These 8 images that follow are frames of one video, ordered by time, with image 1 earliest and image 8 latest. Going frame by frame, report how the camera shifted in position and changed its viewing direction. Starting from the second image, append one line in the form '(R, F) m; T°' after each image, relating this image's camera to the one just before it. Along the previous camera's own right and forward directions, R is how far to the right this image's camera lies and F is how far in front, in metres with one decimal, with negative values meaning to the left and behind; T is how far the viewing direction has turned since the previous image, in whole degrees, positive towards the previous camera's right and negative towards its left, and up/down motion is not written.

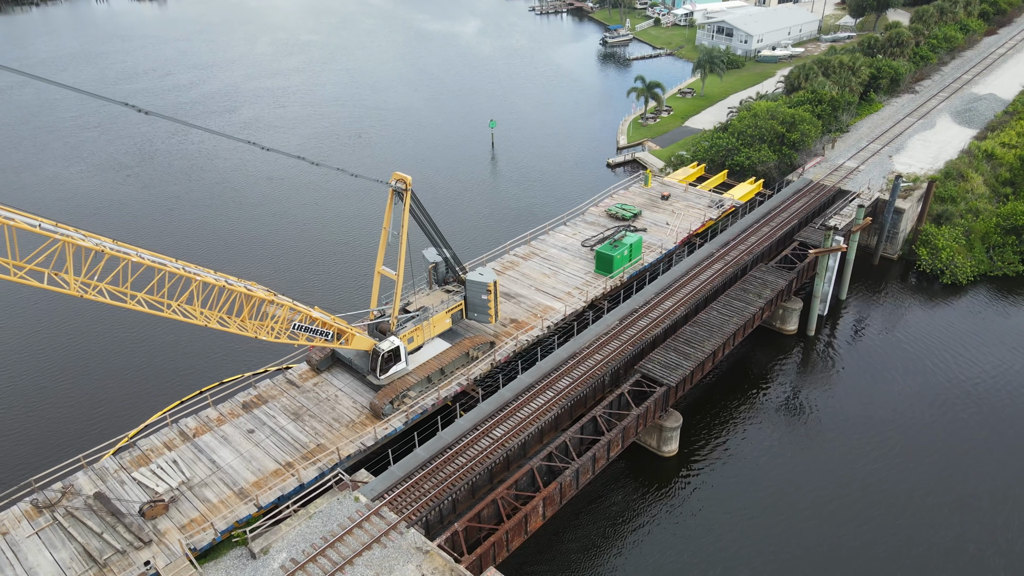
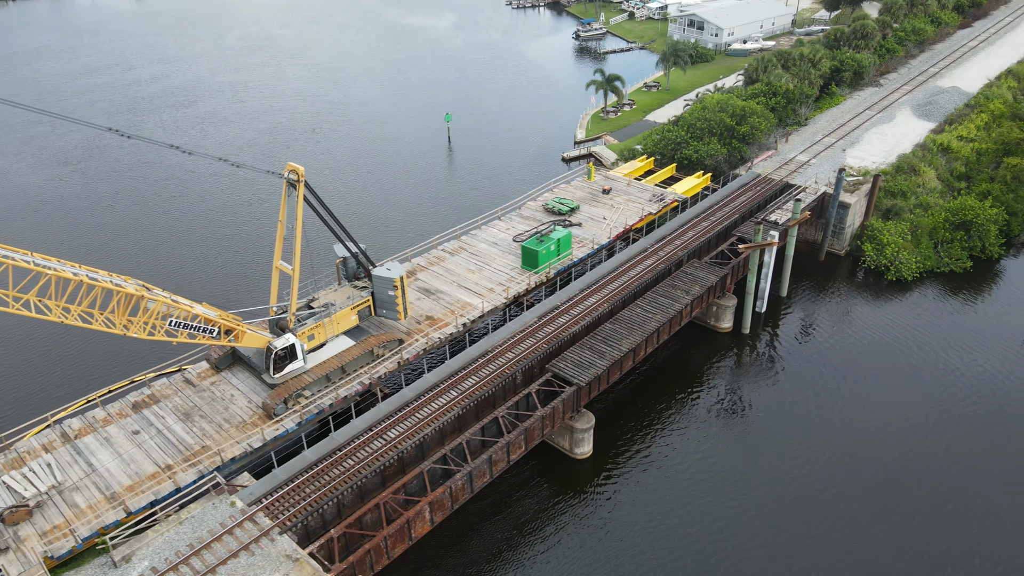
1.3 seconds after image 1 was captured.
(+5.1, +1.5) m; 0°
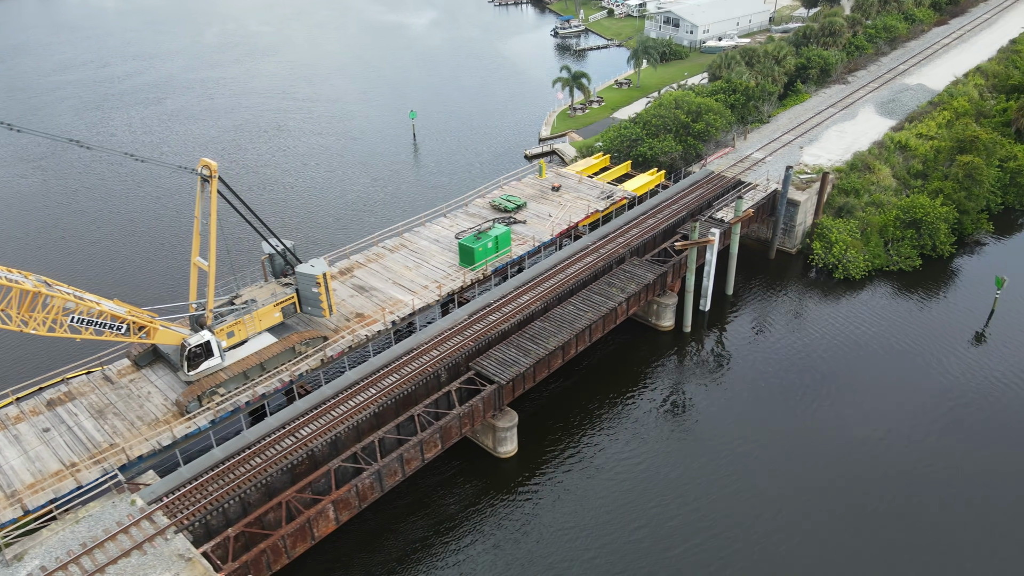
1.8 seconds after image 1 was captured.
(+4.2, +0.4) m; 0°
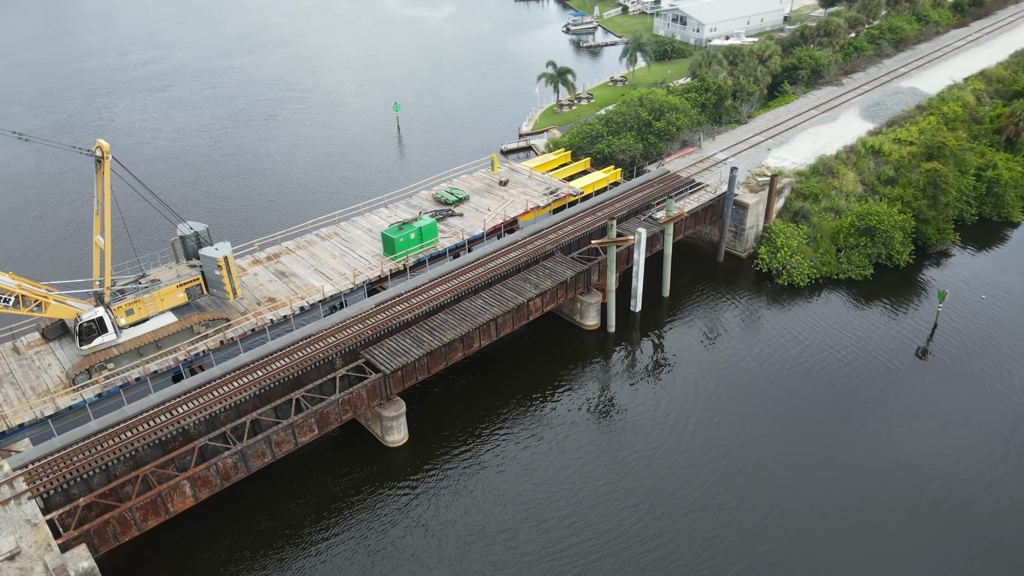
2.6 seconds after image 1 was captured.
(+8.4, +0.4) m; -4°
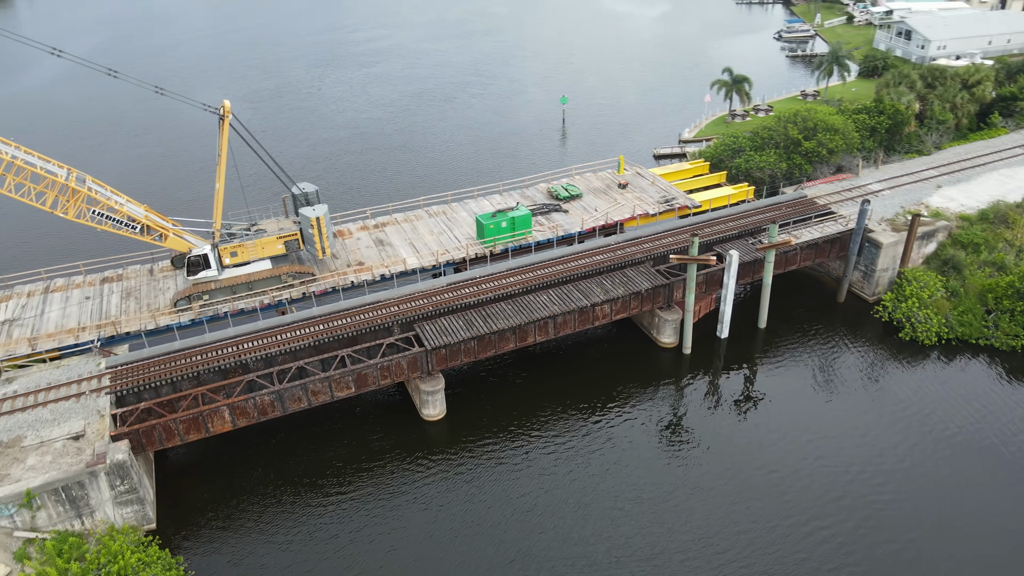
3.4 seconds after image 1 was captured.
(+8.4, +1.2) m; -16°
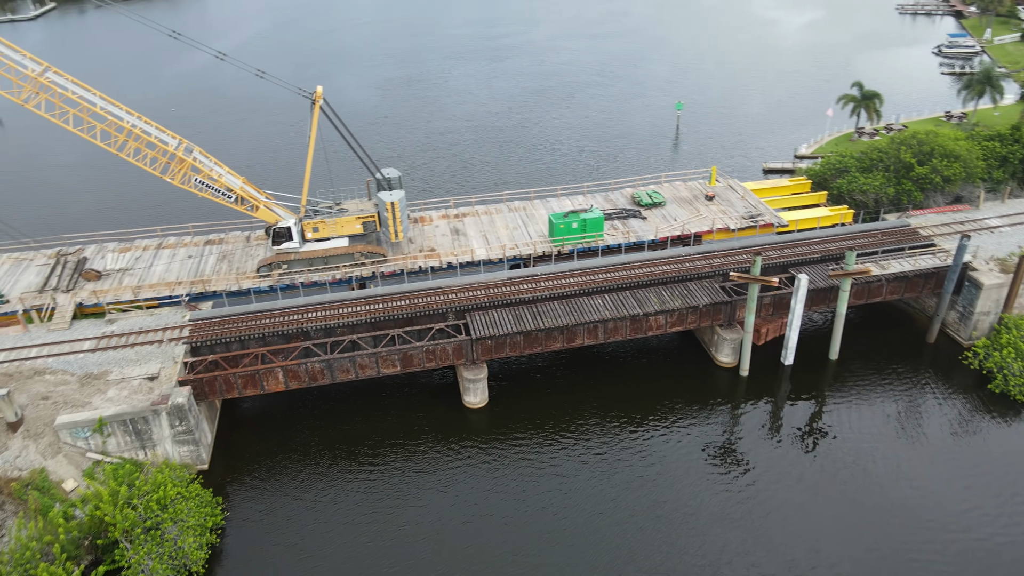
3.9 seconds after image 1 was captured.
(+4.7, -0.1) m; -10°
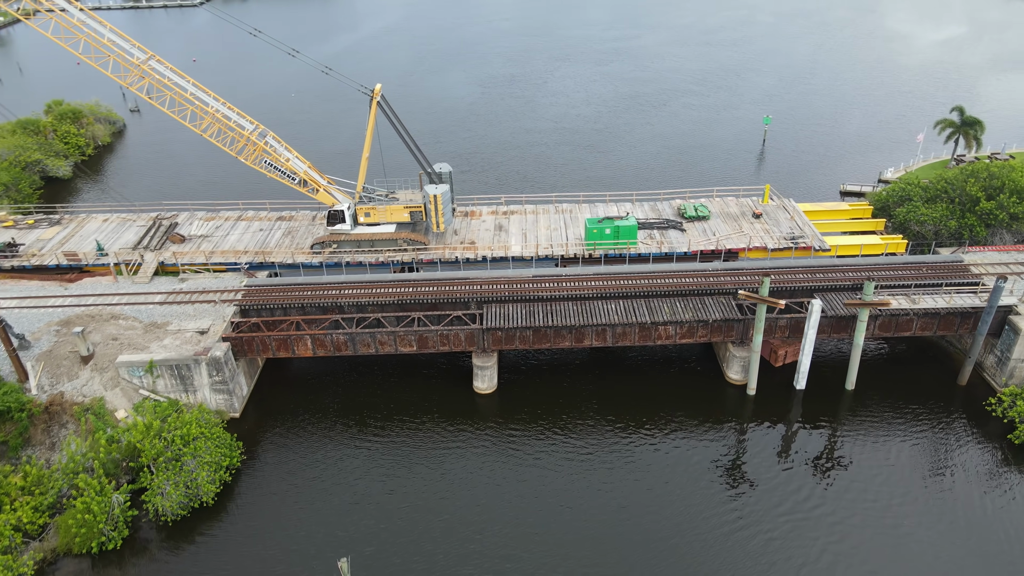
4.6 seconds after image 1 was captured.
(+6.6, -1.8) m; -10°
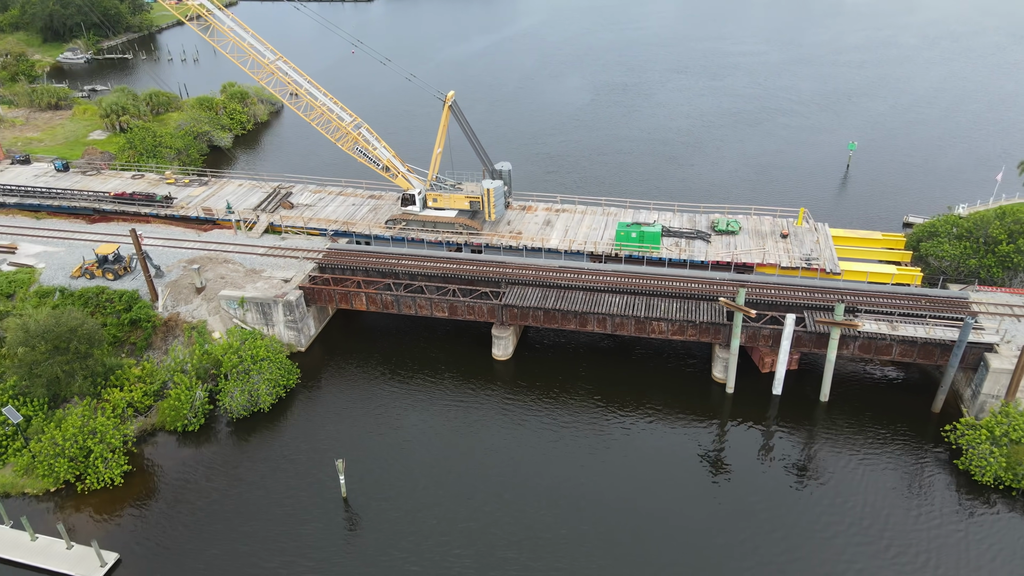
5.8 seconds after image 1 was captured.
(+9.2, -6.9) m; -11°
